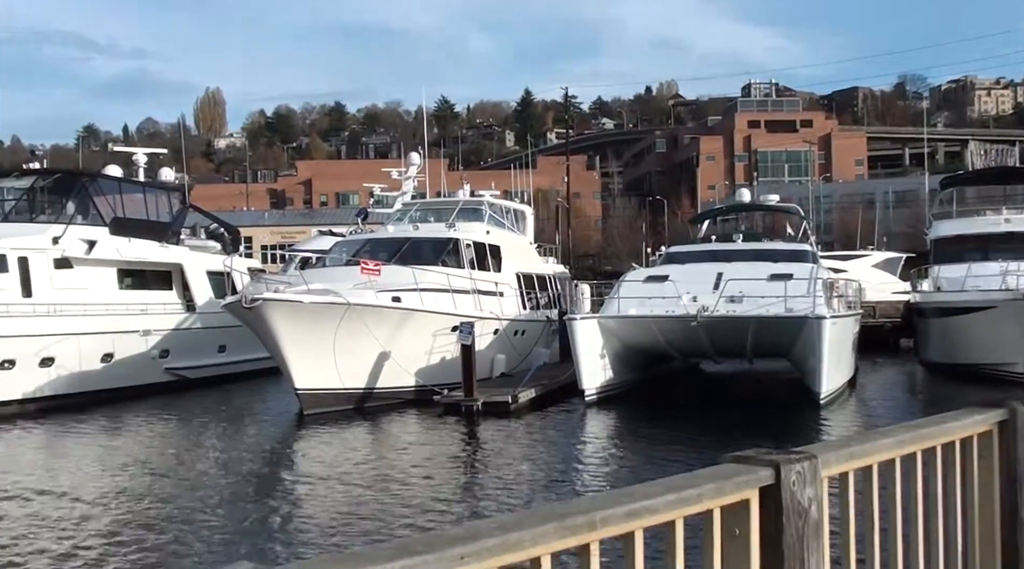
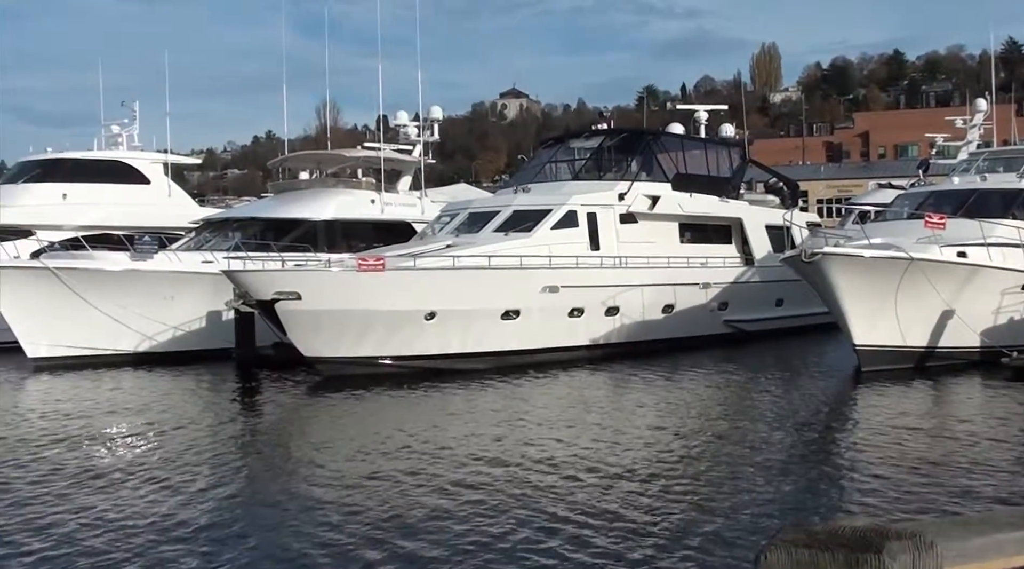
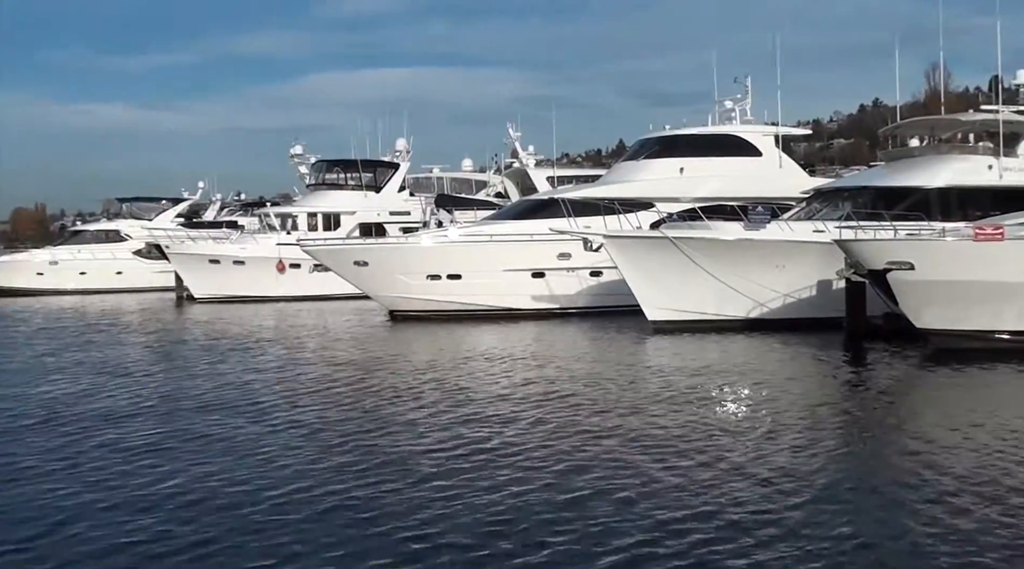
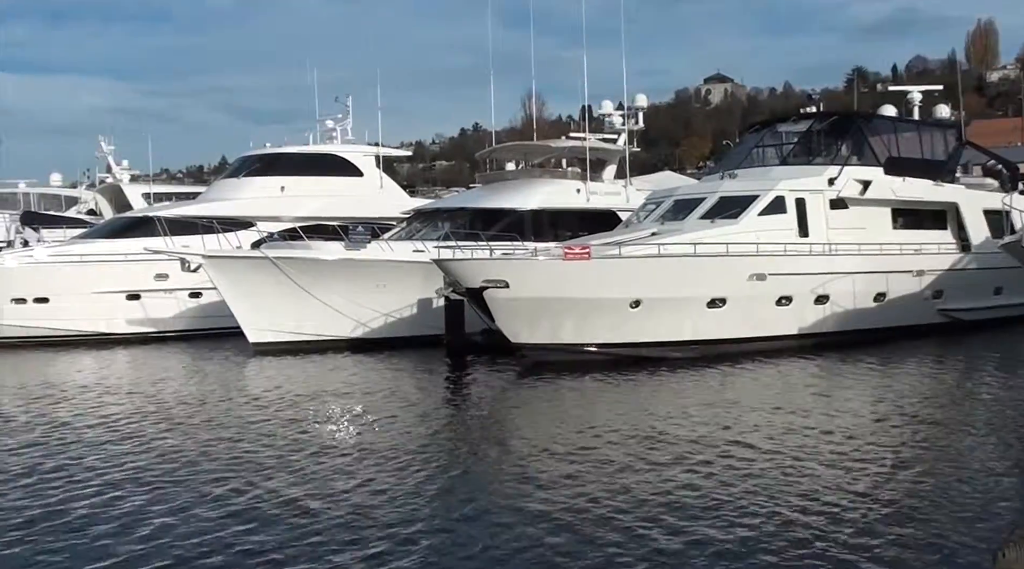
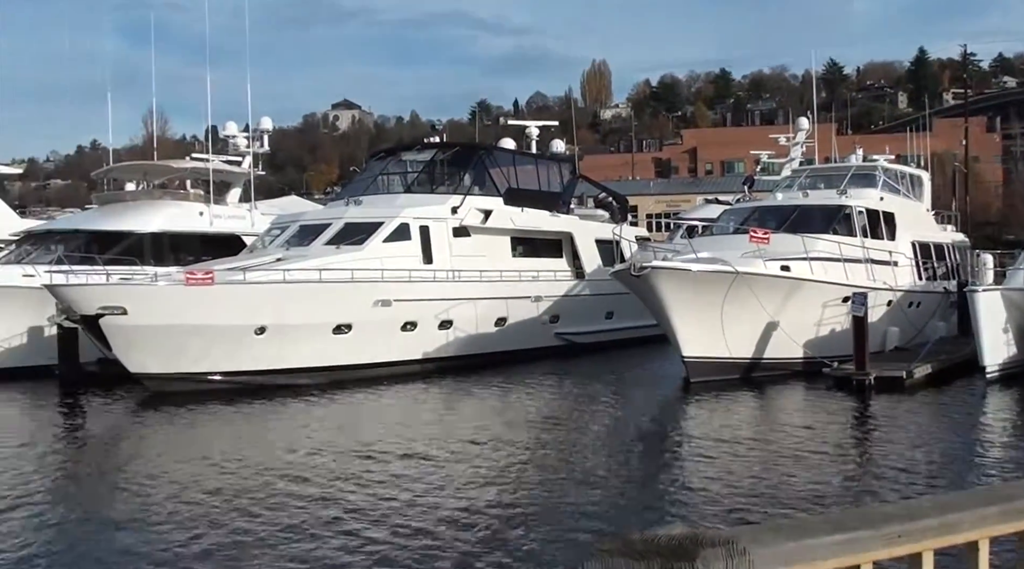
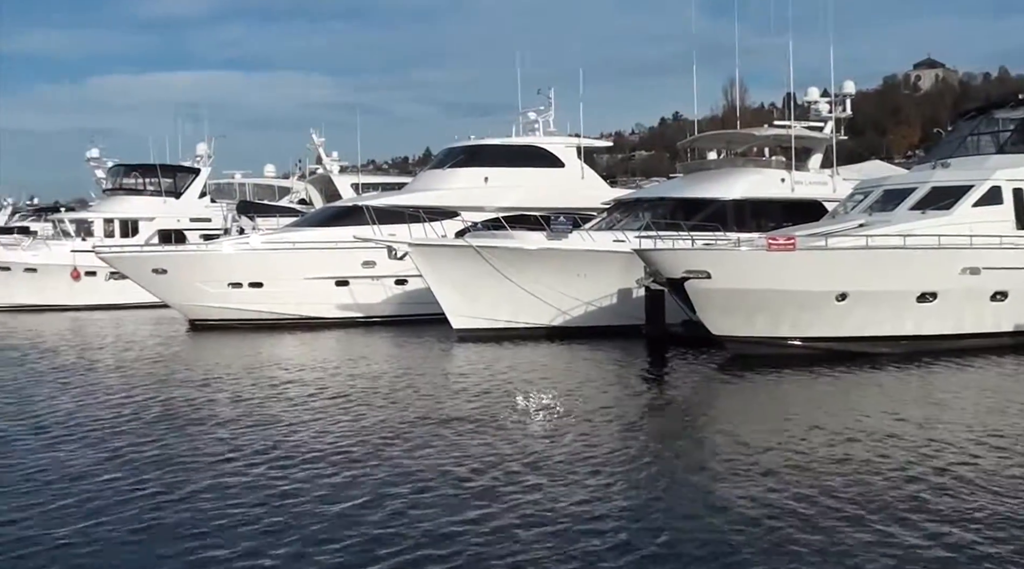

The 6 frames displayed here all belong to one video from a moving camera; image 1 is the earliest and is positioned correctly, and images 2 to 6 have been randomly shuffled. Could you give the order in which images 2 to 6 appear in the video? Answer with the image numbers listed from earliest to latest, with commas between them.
5, 2, 4, 6, 3
